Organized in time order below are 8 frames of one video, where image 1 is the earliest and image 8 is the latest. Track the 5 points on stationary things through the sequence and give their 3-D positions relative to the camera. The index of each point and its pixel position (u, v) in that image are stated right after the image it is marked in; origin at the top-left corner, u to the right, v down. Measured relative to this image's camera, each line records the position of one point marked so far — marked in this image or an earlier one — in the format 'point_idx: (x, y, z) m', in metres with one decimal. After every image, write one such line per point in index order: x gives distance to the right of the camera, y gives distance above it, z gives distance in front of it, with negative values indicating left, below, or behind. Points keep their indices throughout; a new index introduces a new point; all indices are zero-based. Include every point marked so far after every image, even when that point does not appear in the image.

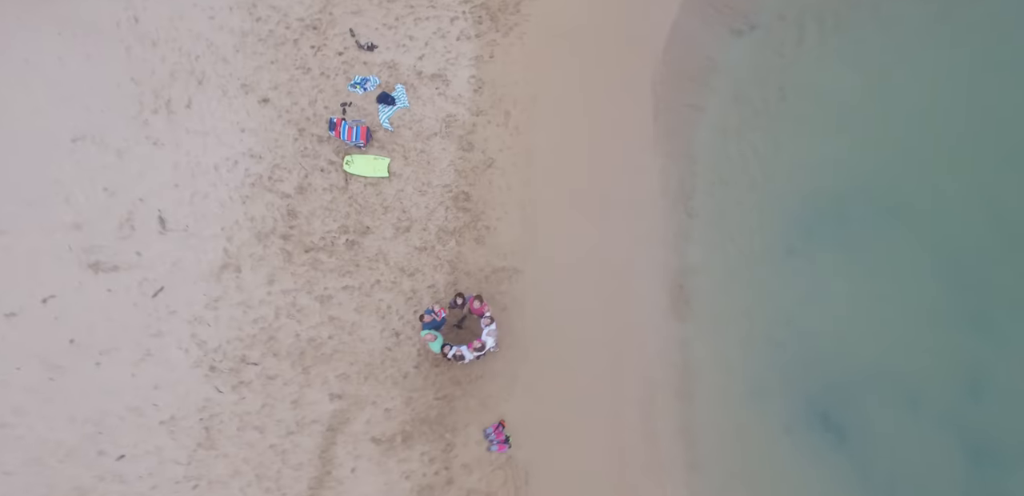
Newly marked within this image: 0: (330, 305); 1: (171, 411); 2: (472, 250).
0: (-1.6, -0.5, +7.4) m
1: (-3.0, -1.4, +7.2) m
2: (-0.4, 0.0, +7.5) m
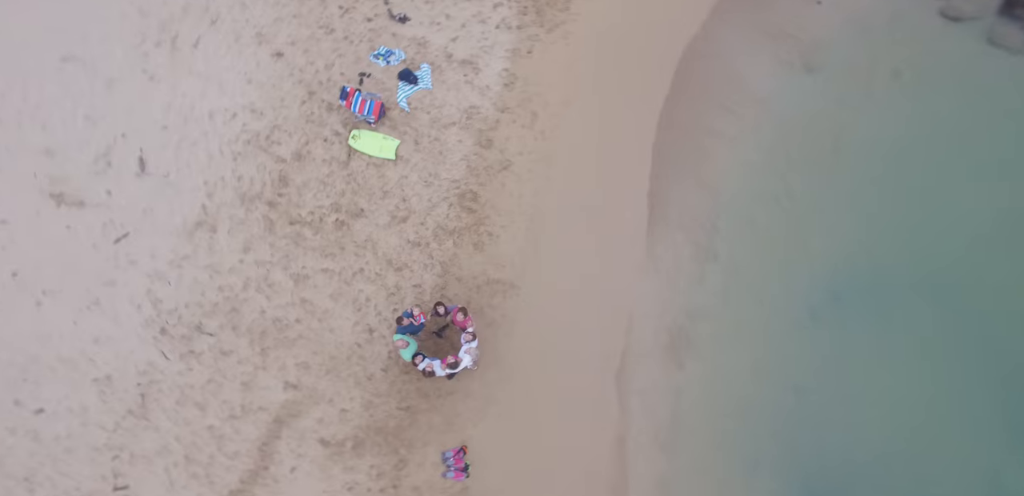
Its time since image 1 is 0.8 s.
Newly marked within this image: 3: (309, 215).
0: (-1.7, -0.3, +6.7) m
1: (-3.2, -1.0, +6.5) m
2: (-0.4, -0.1, +6.8) m
3: (-1.7, +0.3, +6.8) m
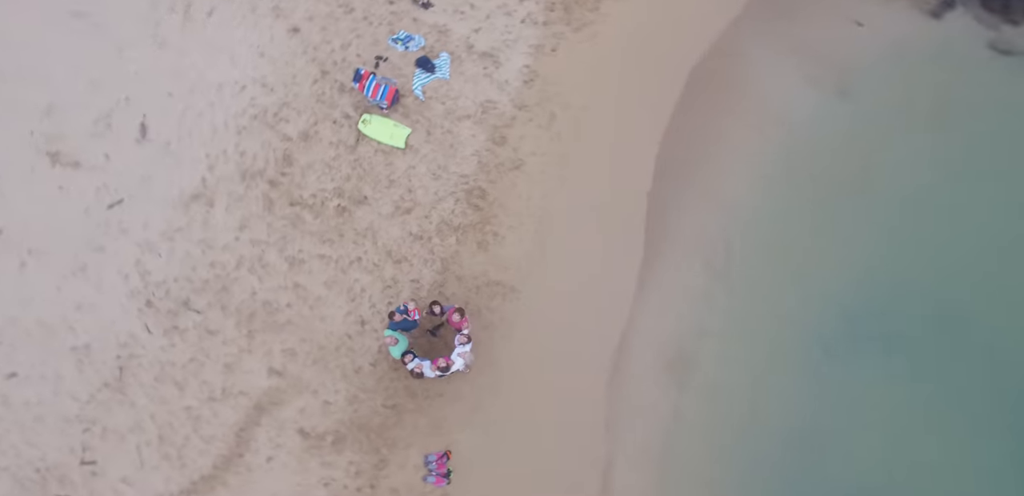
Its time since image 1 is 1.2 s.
0: (-1.7, -0.2, +6.5) m
1: (-3.2, -0.7, +6.3) m
2: (-0.3, -0.1, +6.5) m
3: (-1.6, +0.4, +6.6) m
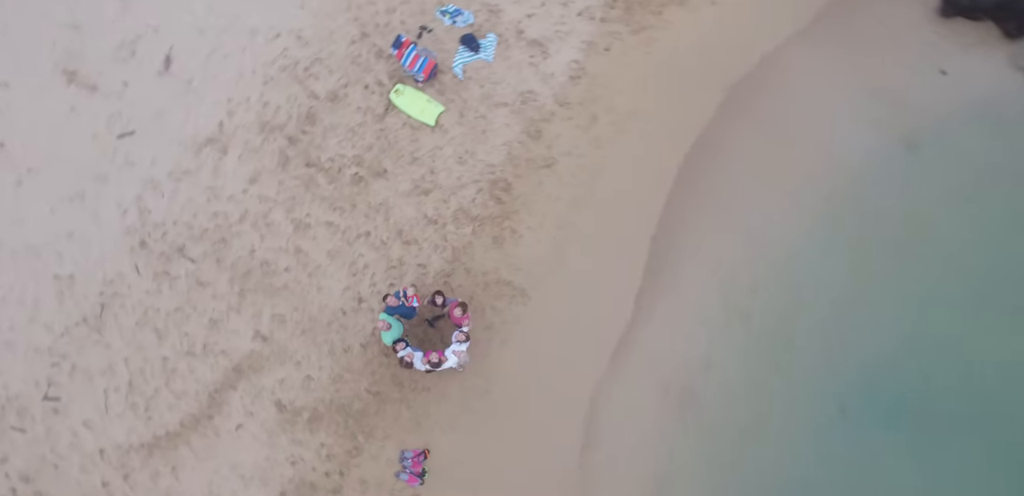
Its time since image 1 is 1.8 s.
0: (-1.6, +0.1, +6.1) m
1: (-3.2, -0.2, +6.0) m
2: (-0.2, 0.0, +6.2) m
3: (-1.4, +0.7, +6.3) m
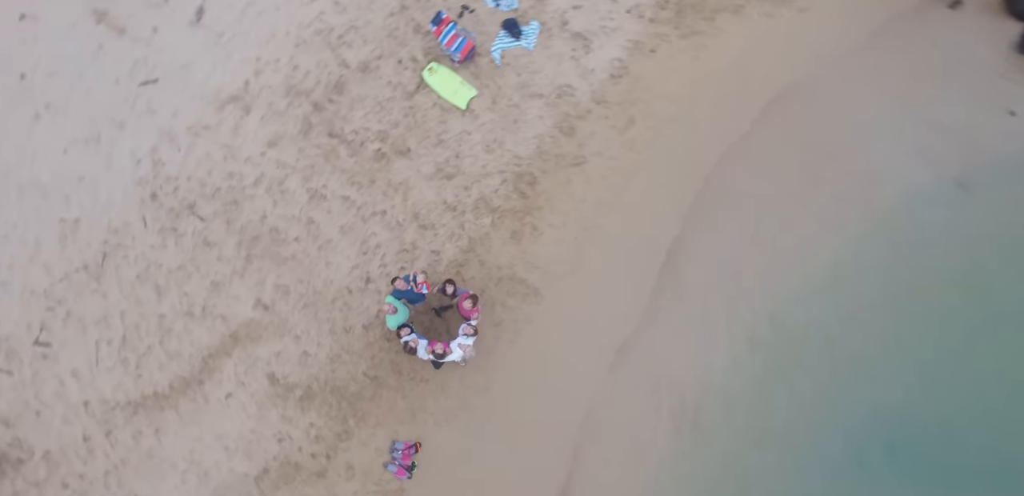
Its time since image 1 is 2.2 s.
0: (-1.4, +0.3, +5.9) m
1: (-3.1, +0.2, +5.8) m
2: (-0.1, 0.0, +5.9) m
3: (-1.2, +0.8, +6.1) m
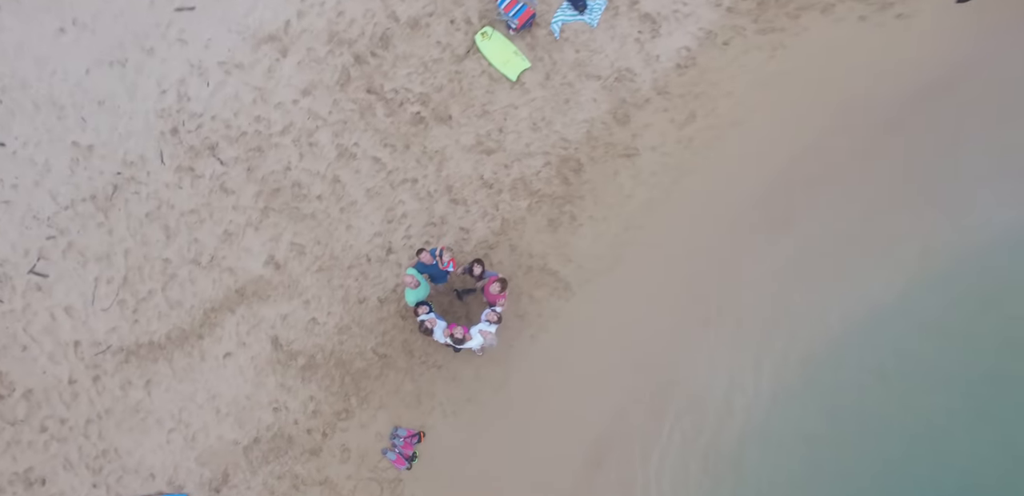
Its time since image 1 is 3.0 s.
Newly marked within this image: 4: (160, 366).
0: (-1.1, +0.6, +5.5) m
1: (-2.8, +0.7, +5.5) m
2: (+0.2, +0.1, +5.5) m
3: (-0.8, +1.1, +5.6) m
4: (-2.2, -0.7, +5.3) m
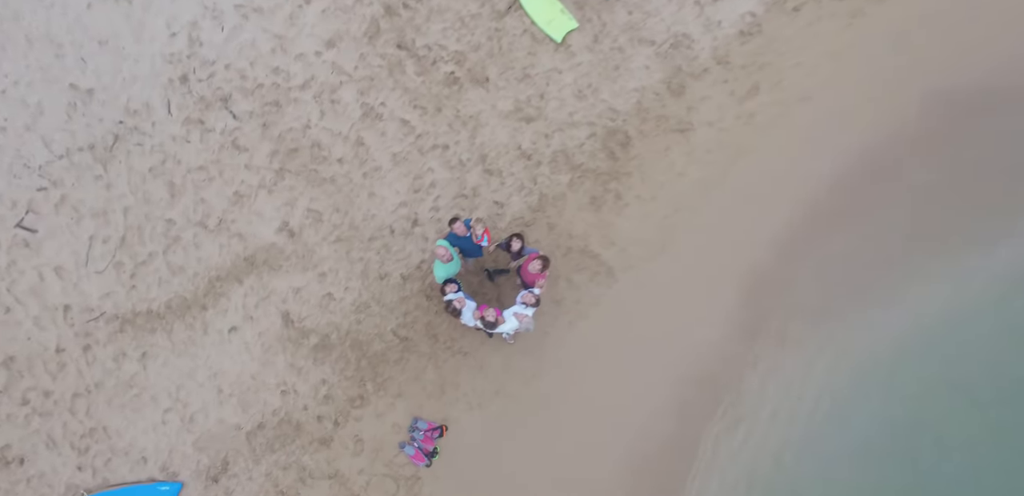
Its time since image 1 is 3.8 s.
0: (-0.9, +0.7, +5.0) m
1: (-2.5, +1.0, +4.9) m
2: (+0.4, +0.2, +5.0) m
3: (-0.5, +1.2, +5.1) m
4: (-2.0, -0.5, +4.8) m
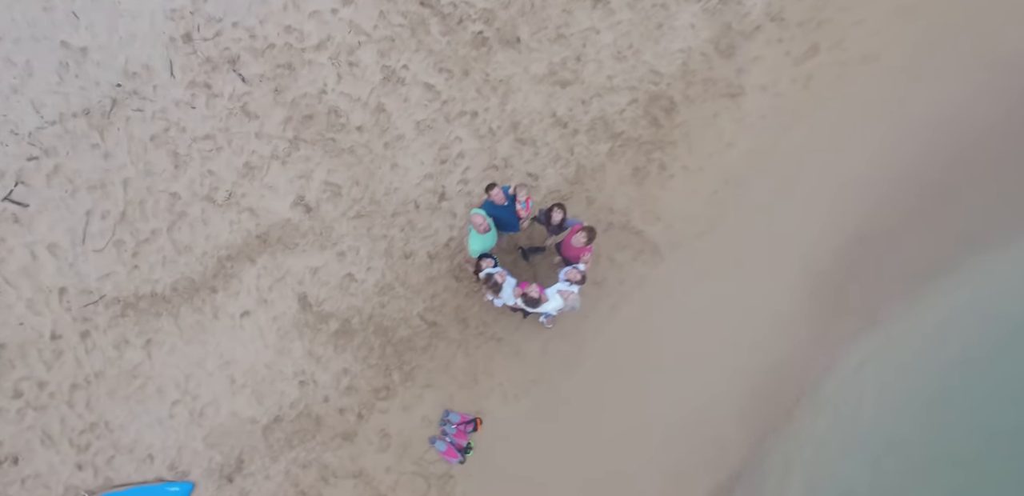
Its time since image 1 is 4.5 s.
0: (-0.7, +0.9, +4.6) m
1: (-2.3, +1.1, +4.5) m
2: (+0.6, +0.4, +4.6) m
3: (-0.3, +1.4, +4.6) m
4: (-1.8, -0.4, +4.4) m
